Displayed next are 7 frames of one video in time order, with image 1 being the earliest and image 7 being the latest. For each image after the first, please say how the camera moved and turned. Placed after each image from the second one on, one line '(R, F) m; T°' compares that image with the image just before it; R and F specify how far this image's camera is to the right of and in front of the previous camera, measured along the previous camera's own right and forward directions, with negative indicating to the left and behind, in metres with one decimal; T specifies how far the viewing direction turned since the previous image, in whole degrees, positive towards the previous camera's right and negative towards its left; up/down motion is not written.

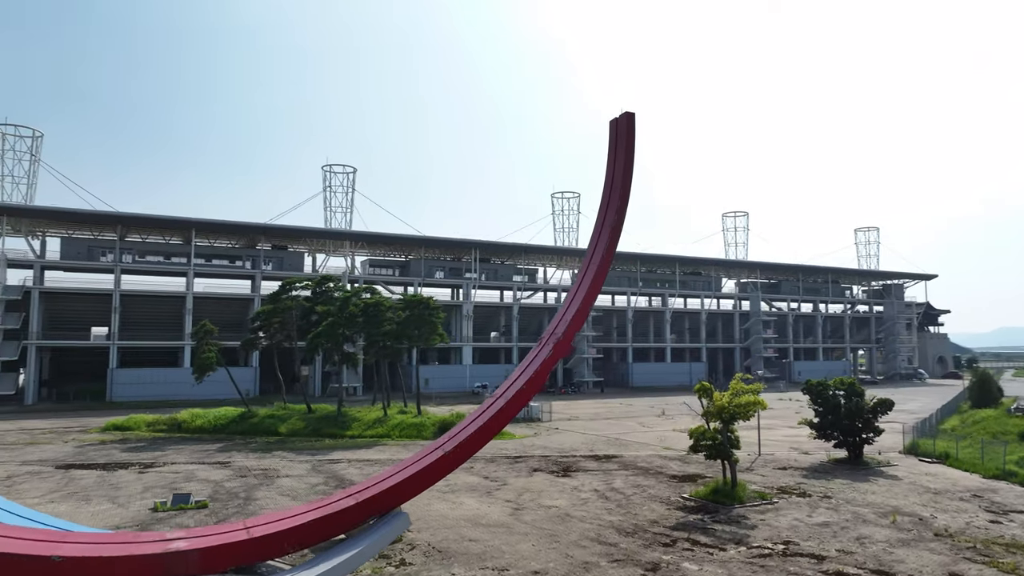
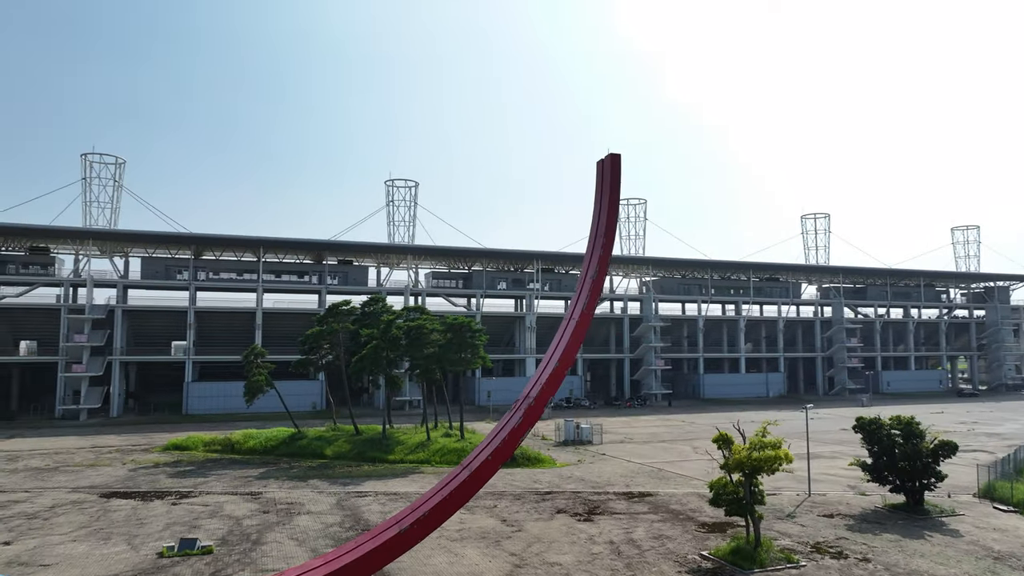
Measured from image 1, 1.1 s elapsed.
(+1.5, +0.7) m; -7°
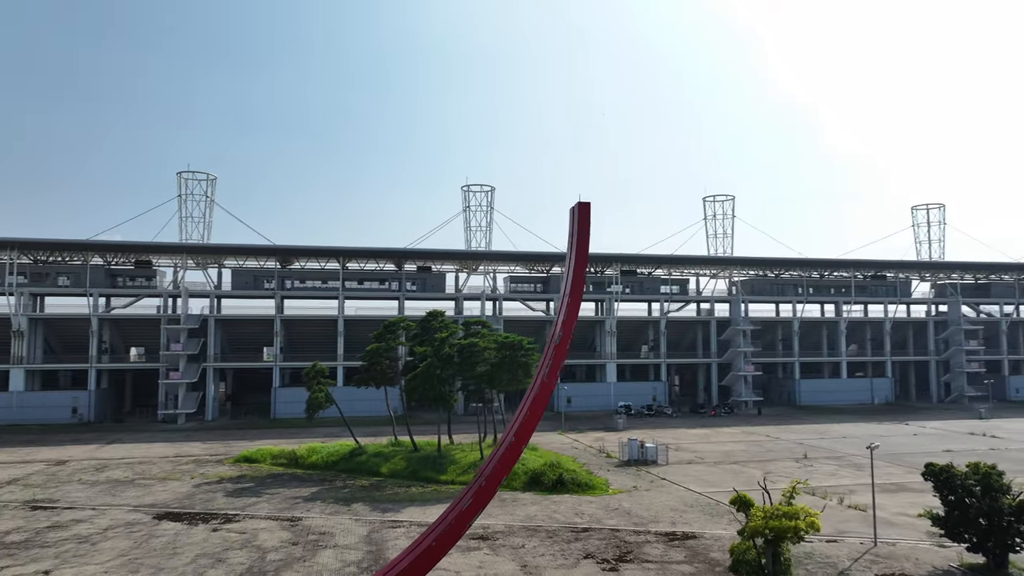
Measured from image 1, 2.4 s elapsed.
(+1.8, +0.9) m; -8°
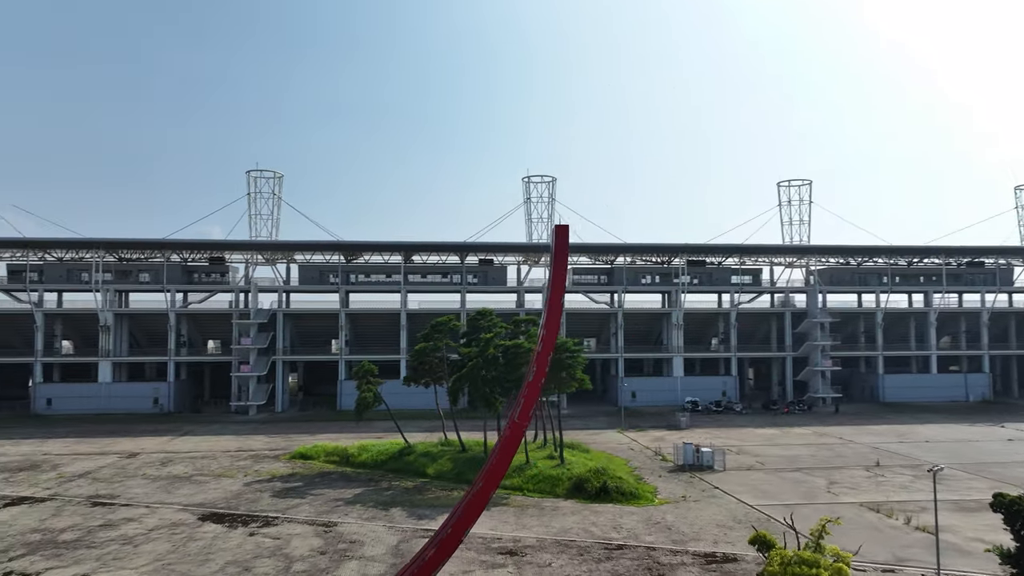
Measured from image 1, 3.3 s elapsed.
(+1.2, +0.7) m; -7°
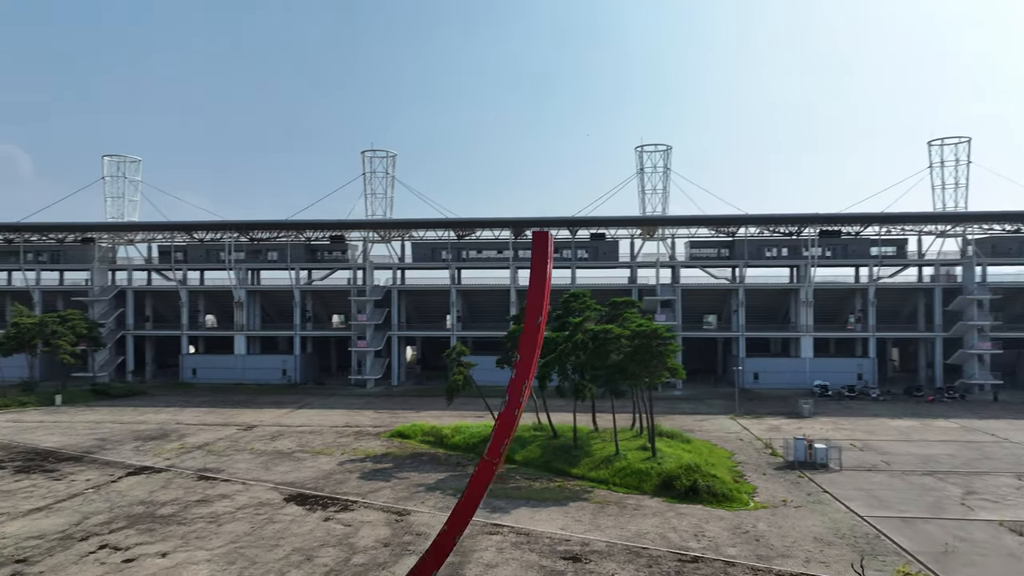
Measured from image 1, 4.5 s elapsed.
(+1.6, +1.2) m; -11°
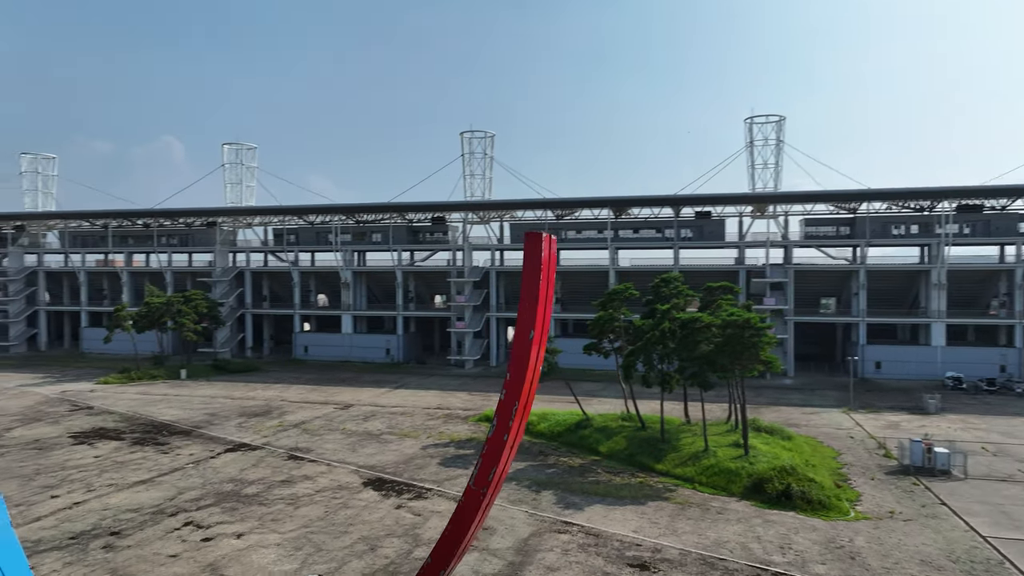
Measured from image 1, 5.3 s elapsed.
(+1.0, +0.9) m; -9°
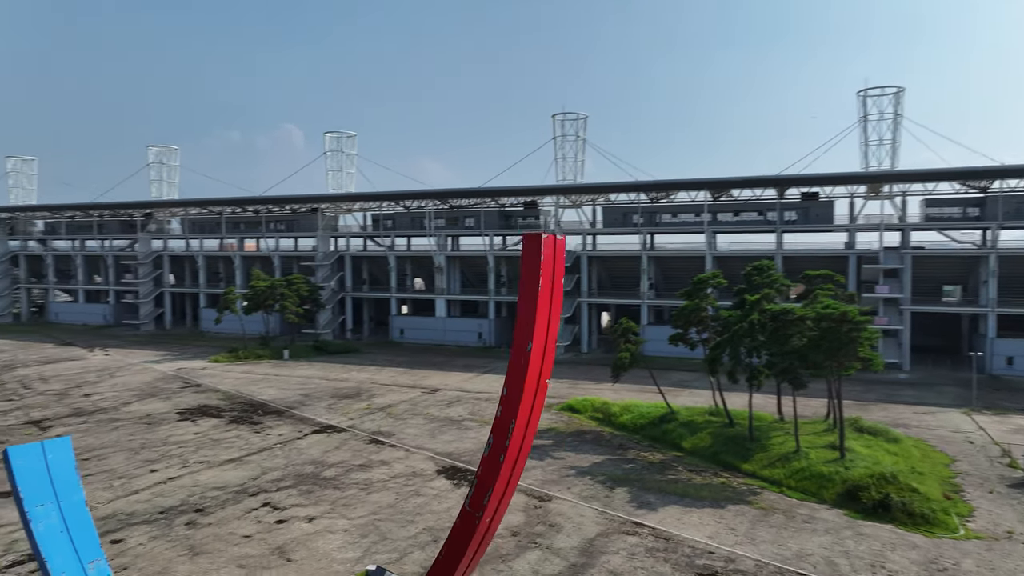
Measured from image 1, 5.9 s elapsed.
(+0.8, +0.6) m; -8°
